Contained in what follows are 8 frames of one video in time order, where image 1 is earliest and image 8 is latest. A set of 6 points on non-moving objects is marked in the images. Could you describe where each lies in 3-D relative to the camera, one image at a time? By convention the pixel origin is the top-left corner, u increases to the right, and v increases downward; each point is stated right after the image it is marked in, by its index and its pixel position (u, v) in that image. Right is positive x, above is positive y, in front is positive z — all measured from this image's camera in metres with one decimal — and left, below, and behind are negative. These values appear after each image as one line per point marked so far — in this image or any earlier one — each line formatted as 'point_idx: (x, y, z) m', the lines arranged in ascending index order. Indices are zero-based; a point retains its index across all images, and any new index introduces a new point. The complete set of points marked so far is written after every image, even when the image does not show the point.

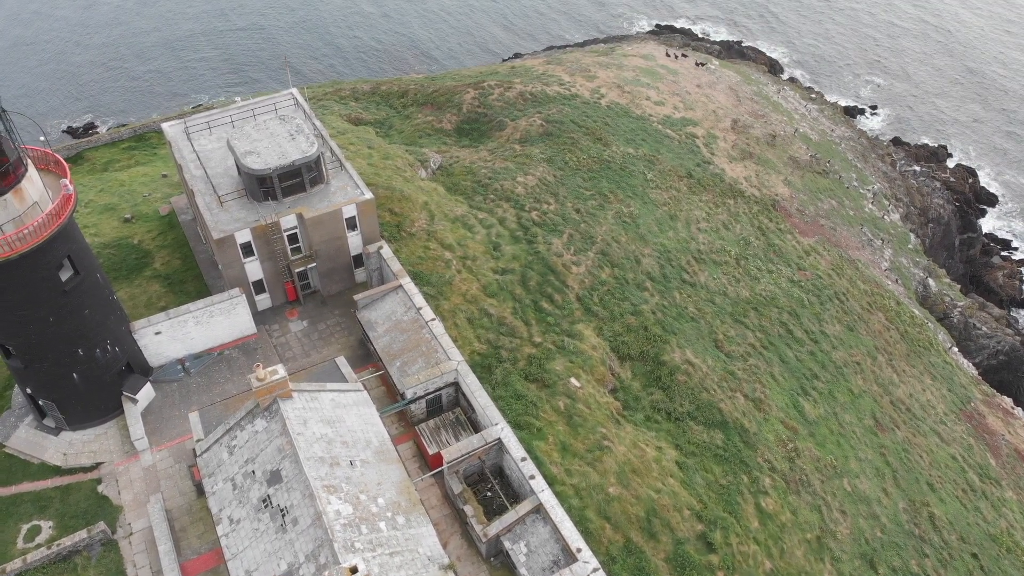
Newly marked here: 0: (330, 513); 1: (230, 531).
0: (-5.5, -6.9, +19.1) m
1: (-9.0, -7.8, +20.2) m
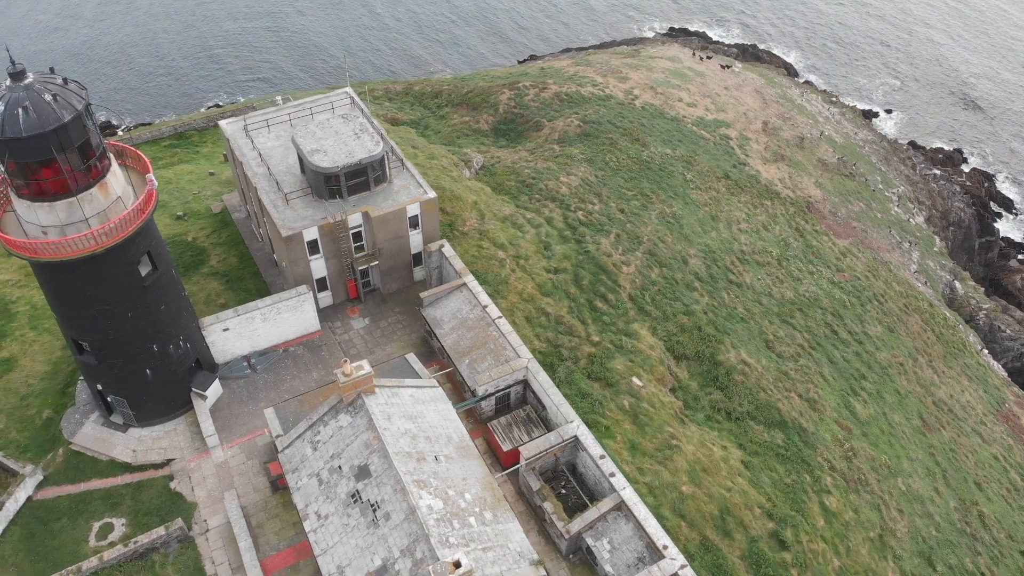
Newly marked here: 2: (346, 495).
0: (-2.7, -6.8, +19.1) m
1: (-6.2, -7.7, +20.2) m
2: (-5.3, -6.7, +20.3) m
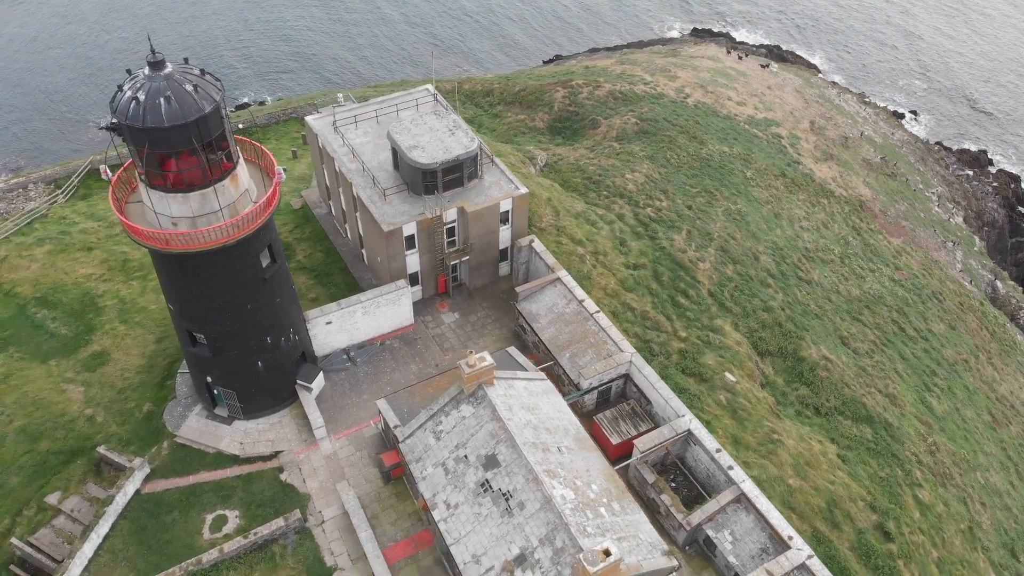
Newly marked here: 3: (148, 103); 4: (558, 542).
0: (+1.4, -6.5, +19.3) m
1: (-2.1, -7.5, +20.3) m
2: (-1.2, -6.5, +20.4) m
3: (-10.8, +5.5, +18.3) m
4: (+1.4, -7.6, +18.5) m
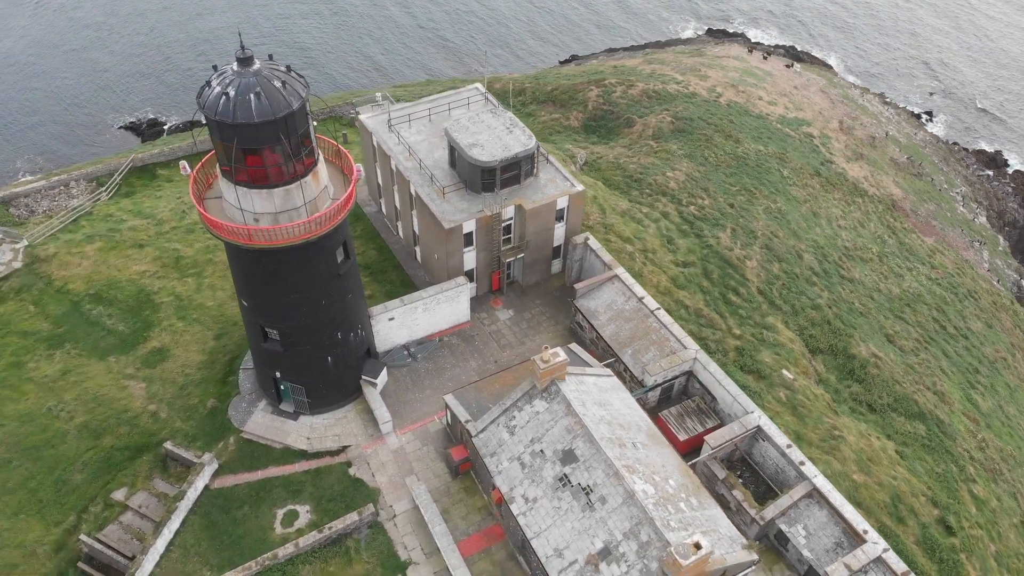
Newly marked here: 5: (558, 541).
0: (+4.0, -6.4, +19.4) m
1: (+0.5, -7.3, +20.4) m
2: (+1.4, -6.4, +20.5) m
3: (-8.2, +5.6, +18.4) m
4: (+4.0, -7.5, +18.6) m
5: (+1.5, -8.0, +19.7) m
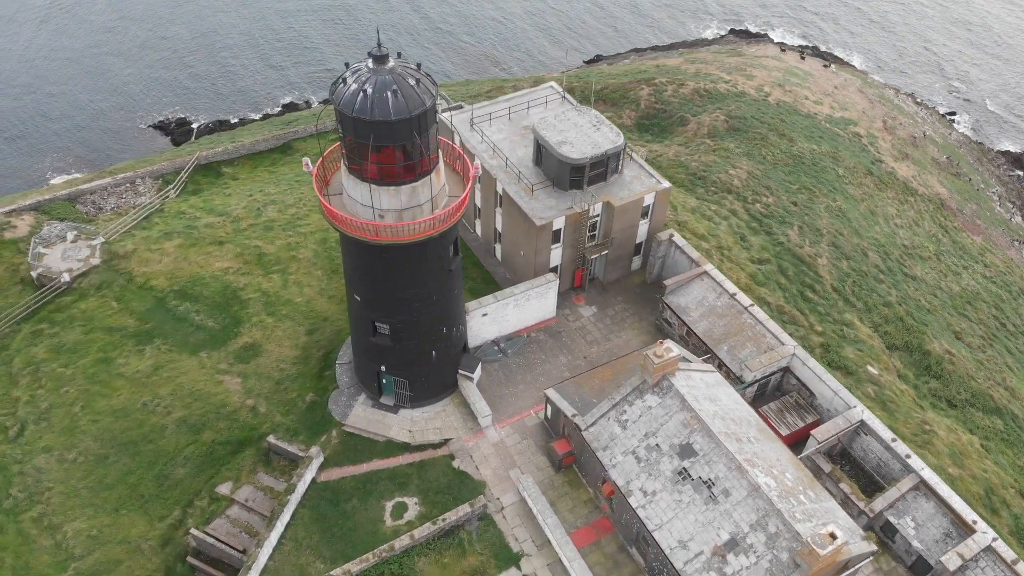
0: (+8.0, -6.3, +19.7) m
1: (+4.5, -7.2, +20.7) m
2: (+5.4, -6.2, +20.8) m
3: (-4.1, +5.8, +18.6) m
4: (+8.0, -7.3, +19.0) m
5: (+5.5, -7.9, +20.0) m
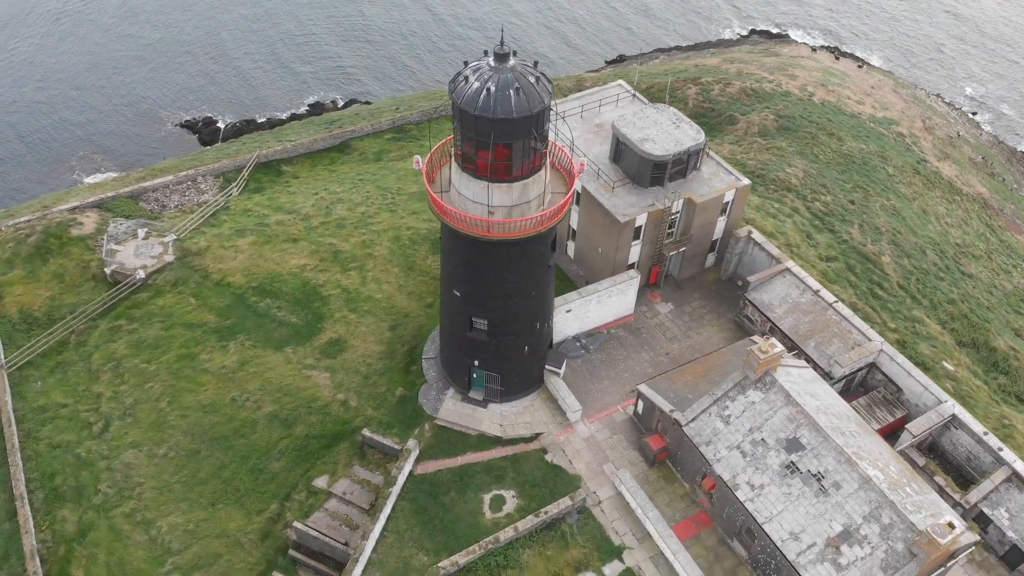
0: (+11.8, -6.1, +20.1) m
1: (+8.3, -7.0, +21.1) m
2: (+9.2, -6.1, +21.1) m
3: (-0.4, +5.9, +18.8) m
4: (+11.8, -7.2, +19.3) m
5: (+9.2, -7.8, +20.3) m
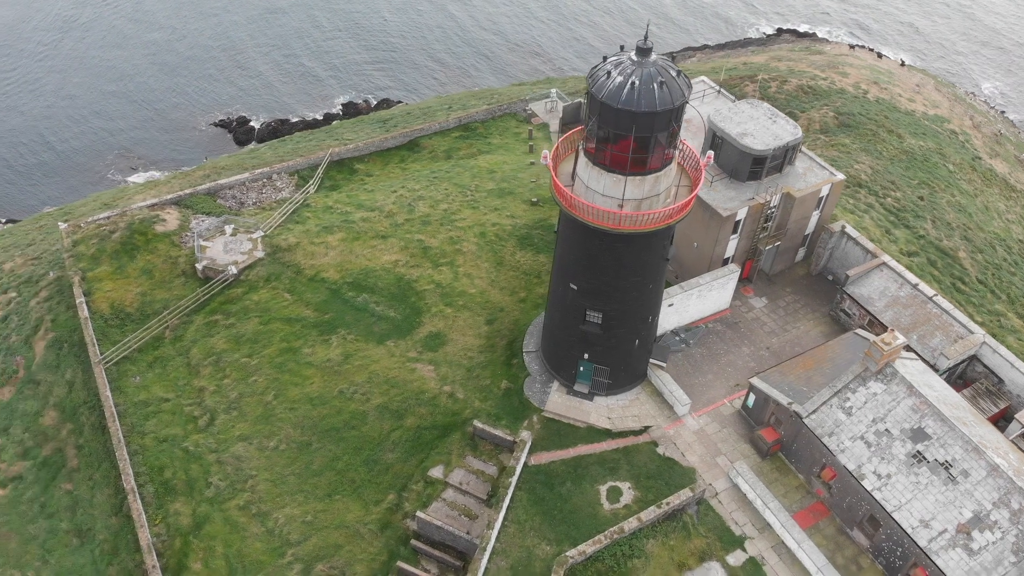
0: (+16.4, -5.9, +20.5) m
1: (+12.8, -6.8, +21.5) m
2: (+13.8, -5.8, +21.5) m
3: (+4.2, +6.2, +19.2) m
4: (+16.4, -6.9, +19.7) m
5: (+13.8, -7.5, +20.7) m
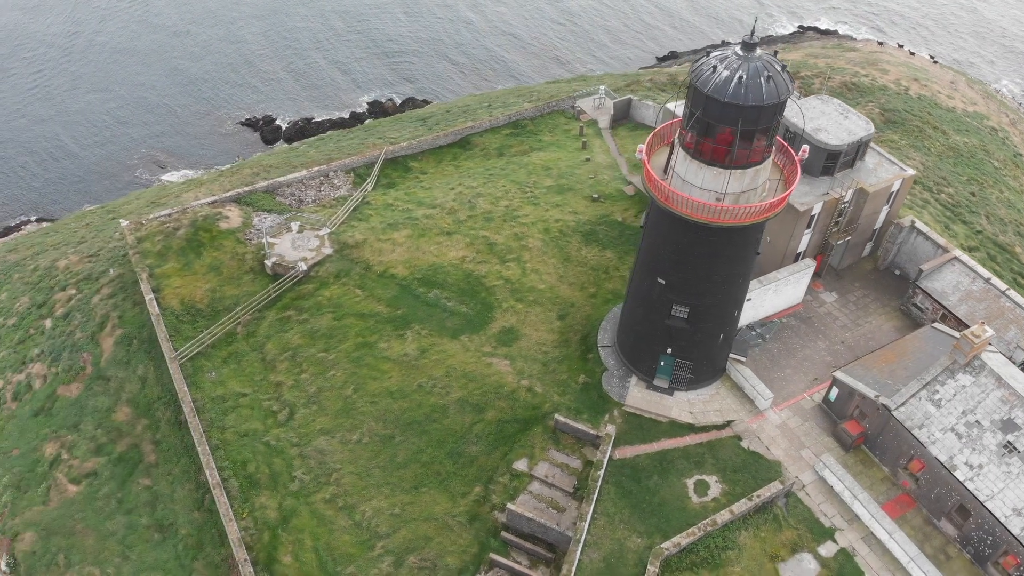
0: (+19.9, -5.6, +20.8) m
1: (+16.3, -6.6, +21.8) m
2: (+17.2, -5.6, +21.9) m
3: (+7.7, +6.4, +19.5) m
4: (+19.8, -6.7, +20.1) m
5: (+17.3, -7.3, +21.0) m
